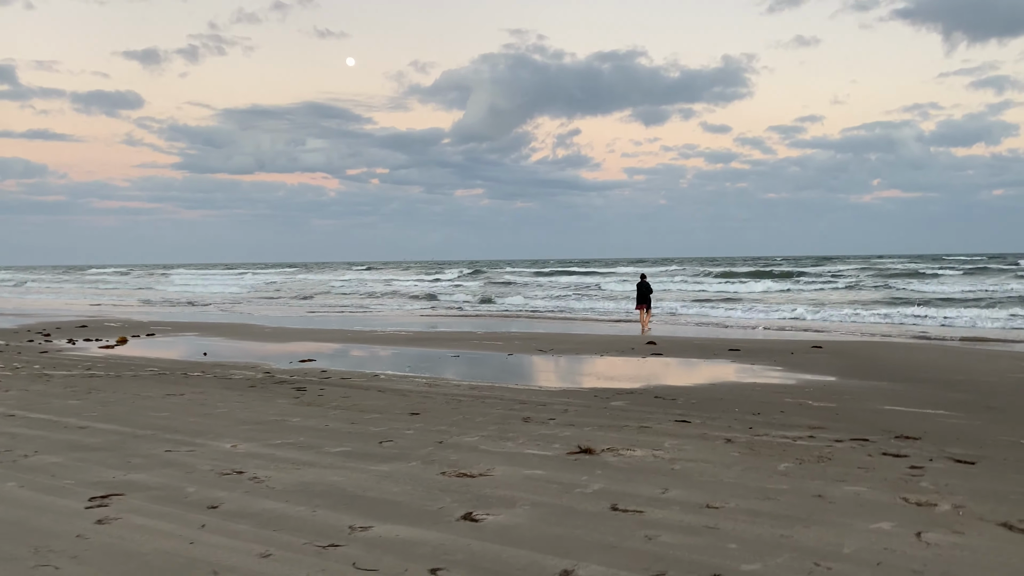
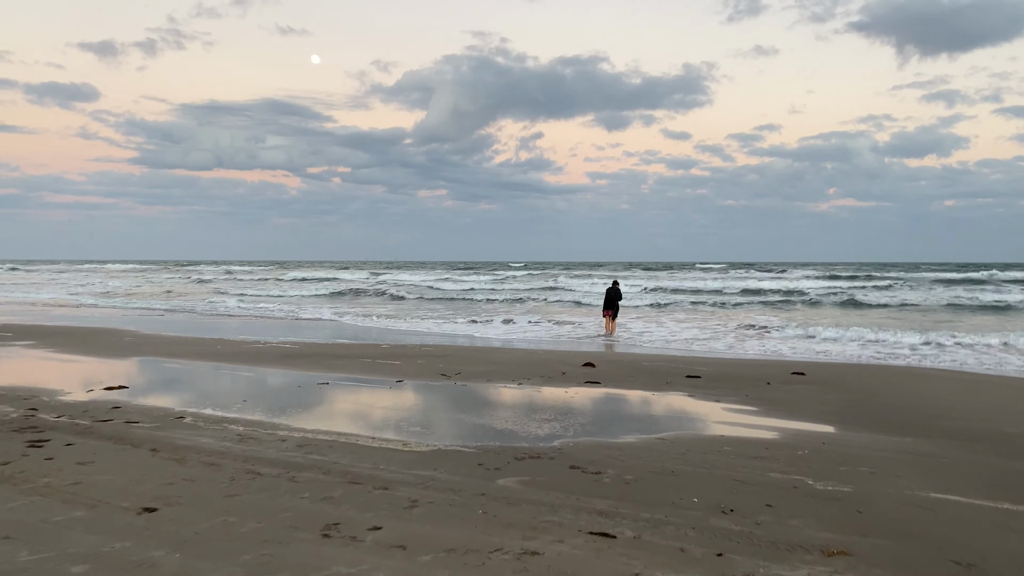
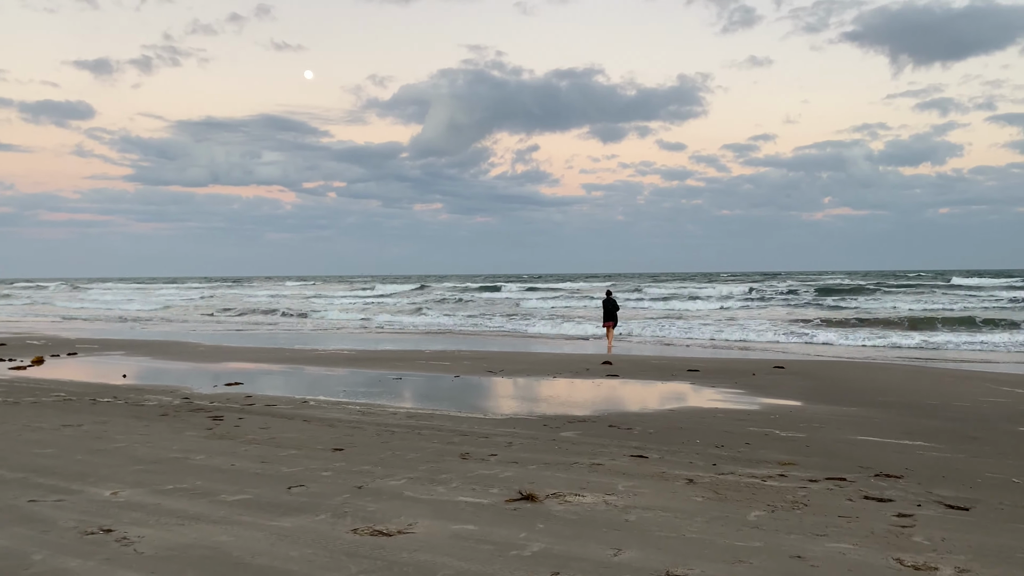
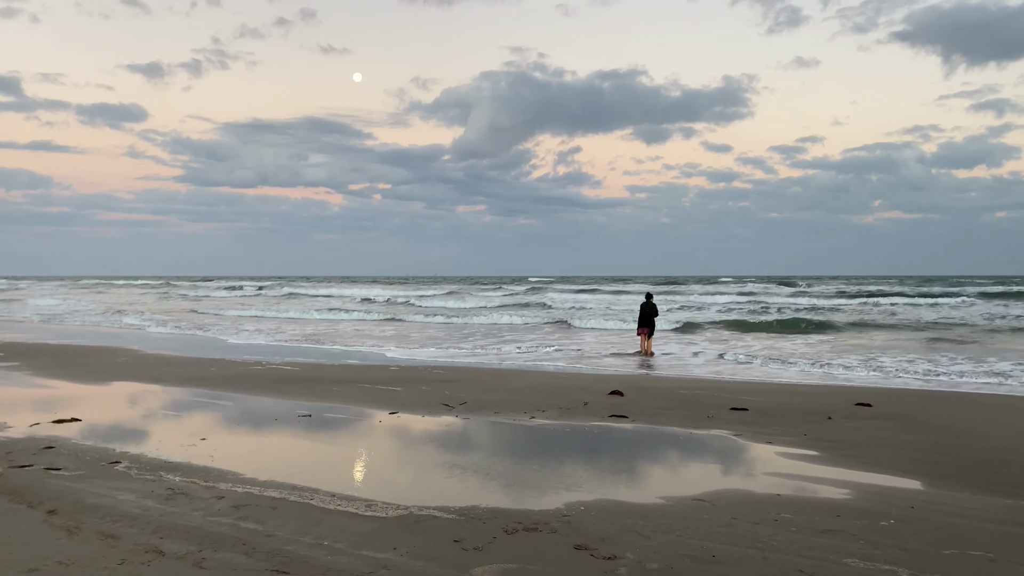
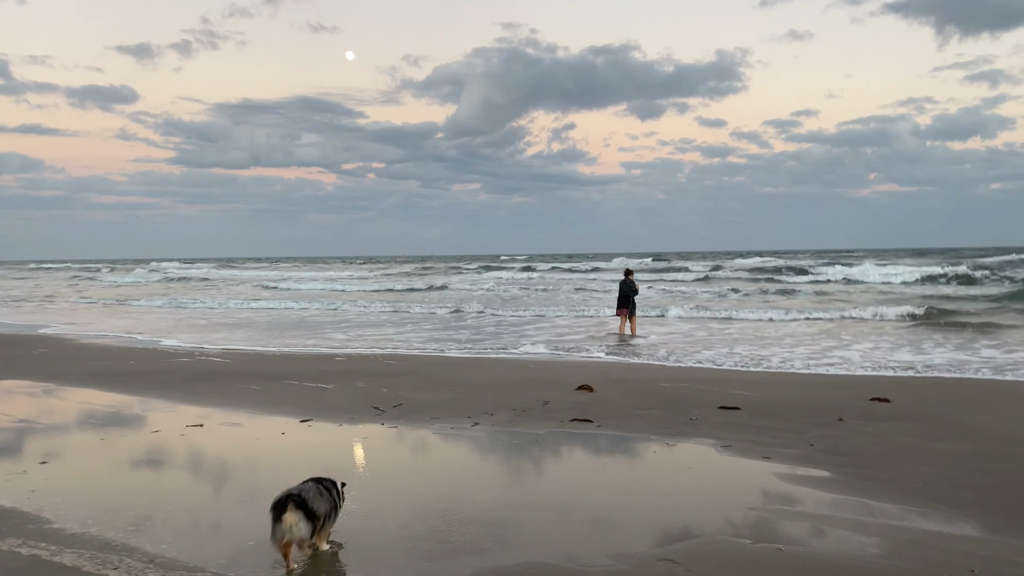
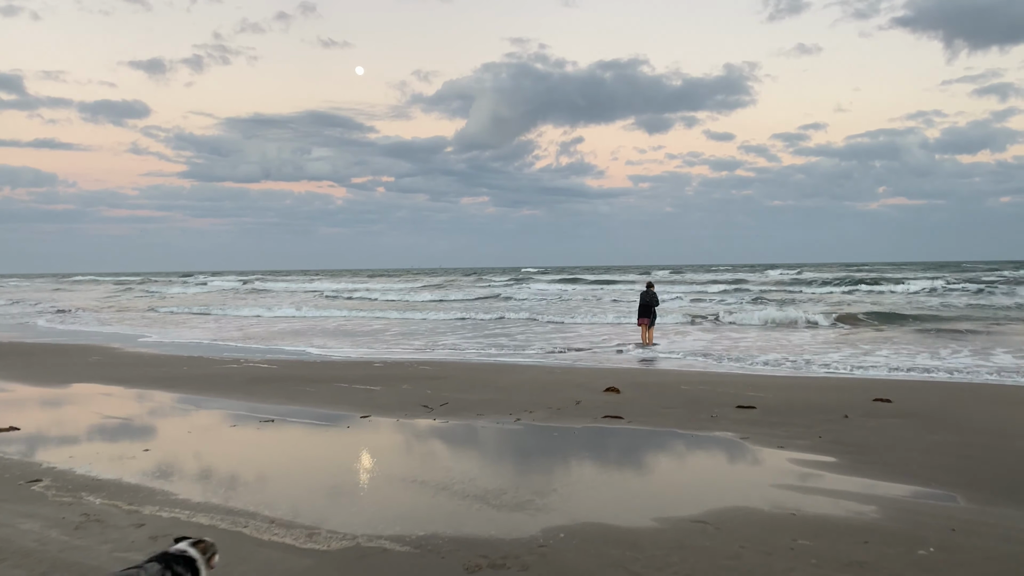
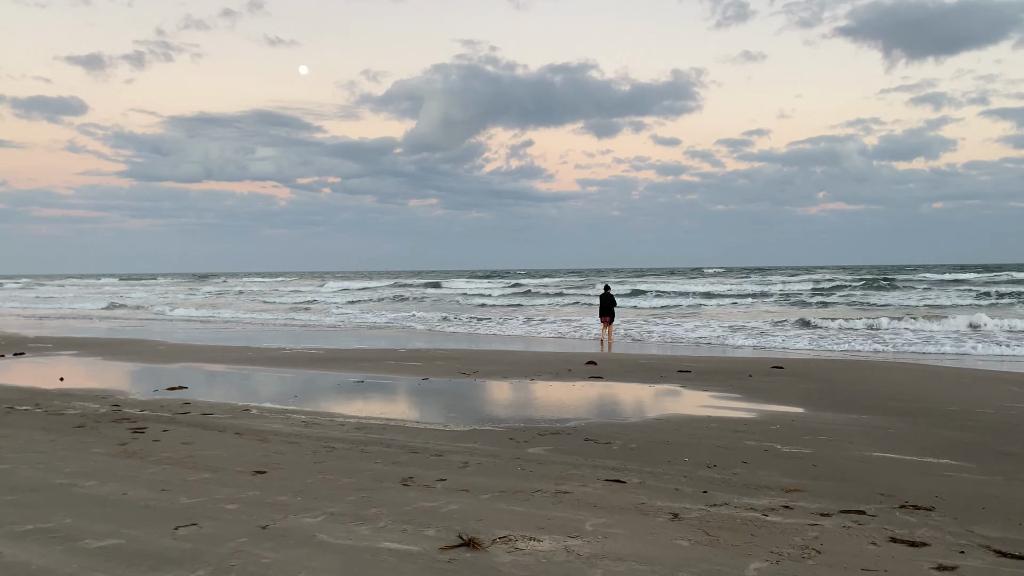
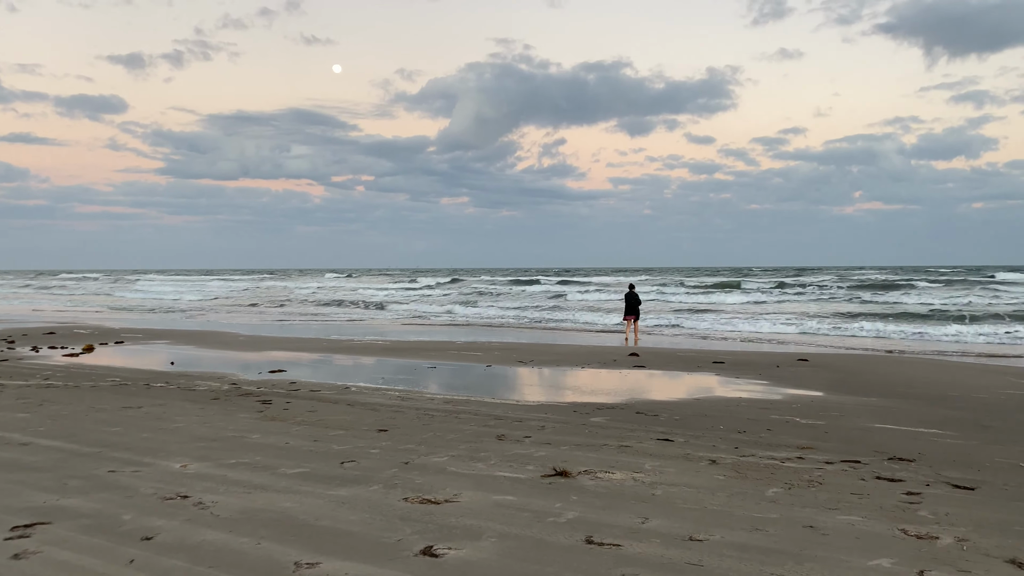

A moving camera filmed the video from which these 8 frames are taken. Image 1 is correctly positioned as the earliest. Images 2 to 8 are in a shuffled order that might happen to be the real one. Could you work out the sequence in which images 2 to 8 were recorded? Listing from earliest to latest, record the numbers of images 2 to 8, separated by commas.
8, 3, 7, 2, 4, 6, 5
